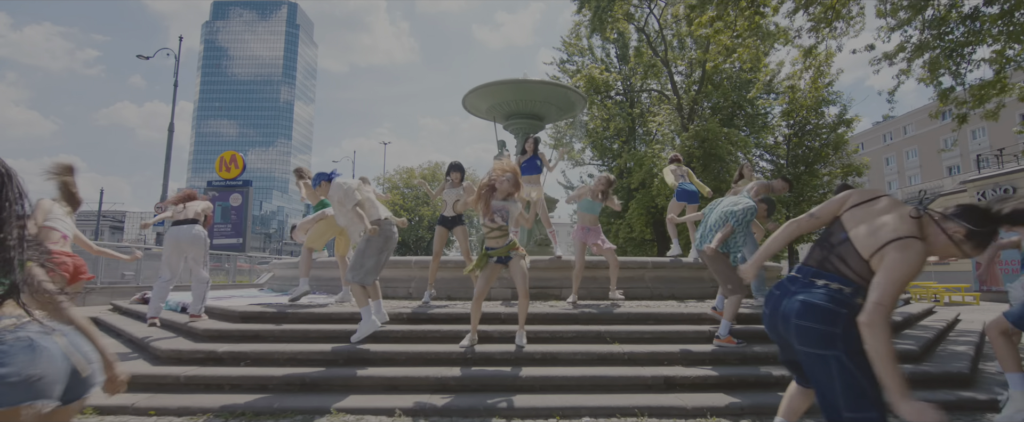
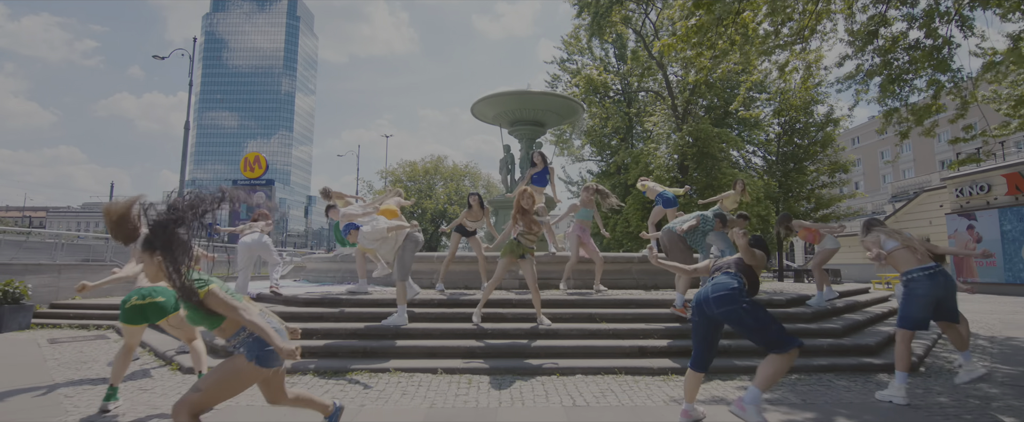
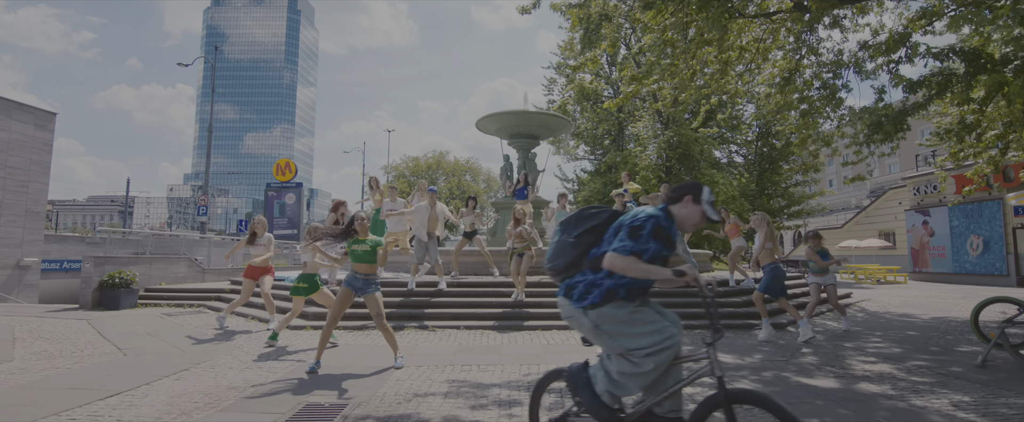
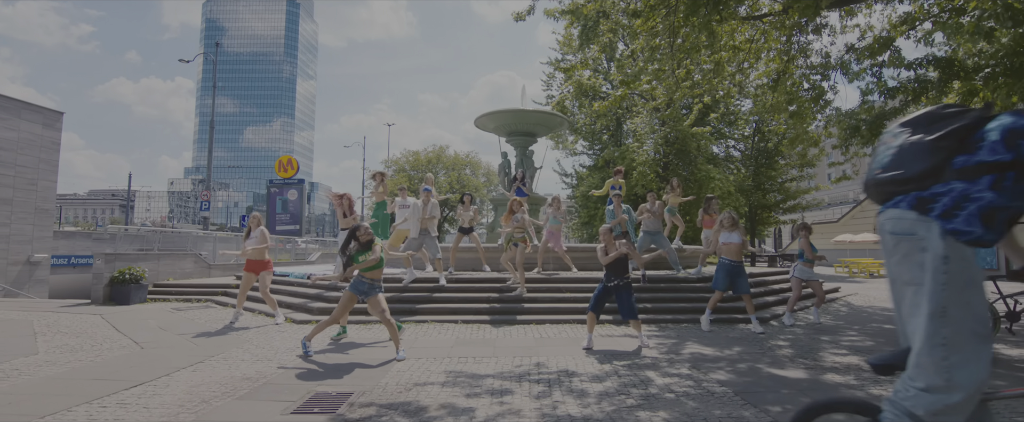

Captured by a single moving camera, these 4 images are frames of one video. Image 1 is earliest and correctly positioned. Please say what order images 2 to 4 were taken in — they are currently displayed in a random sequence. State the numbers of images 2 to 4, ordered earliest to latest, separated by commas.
2, 3, 4
